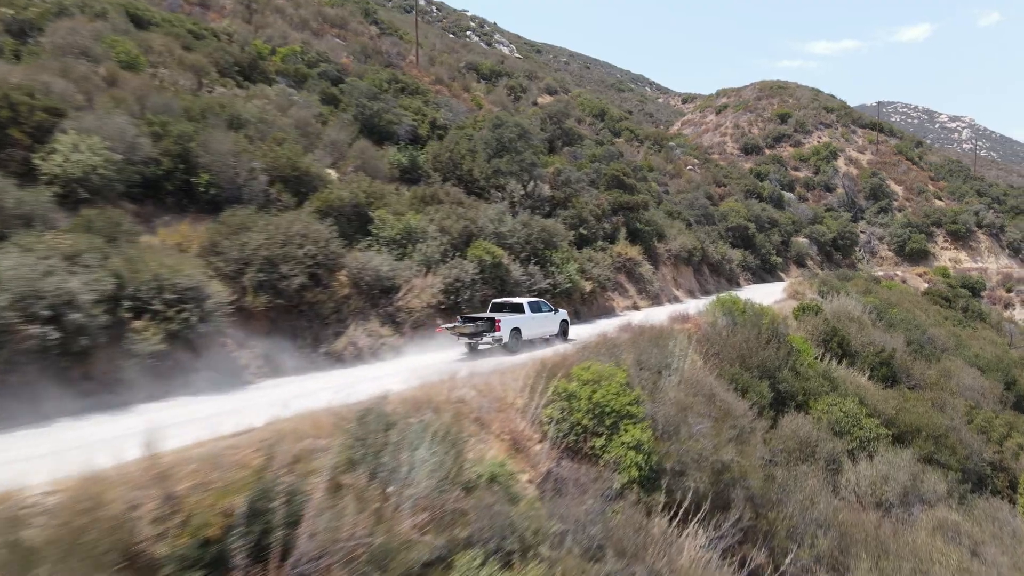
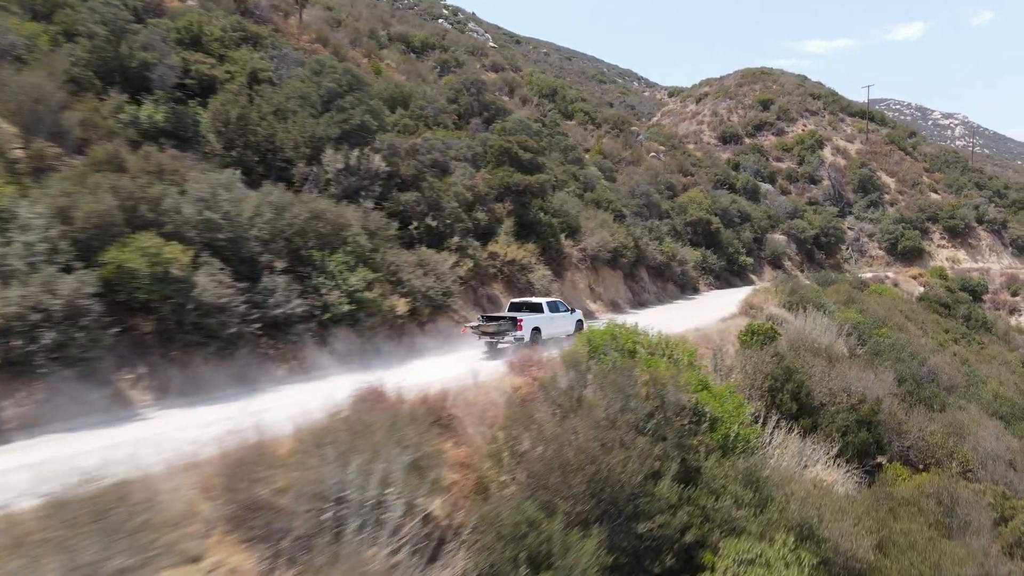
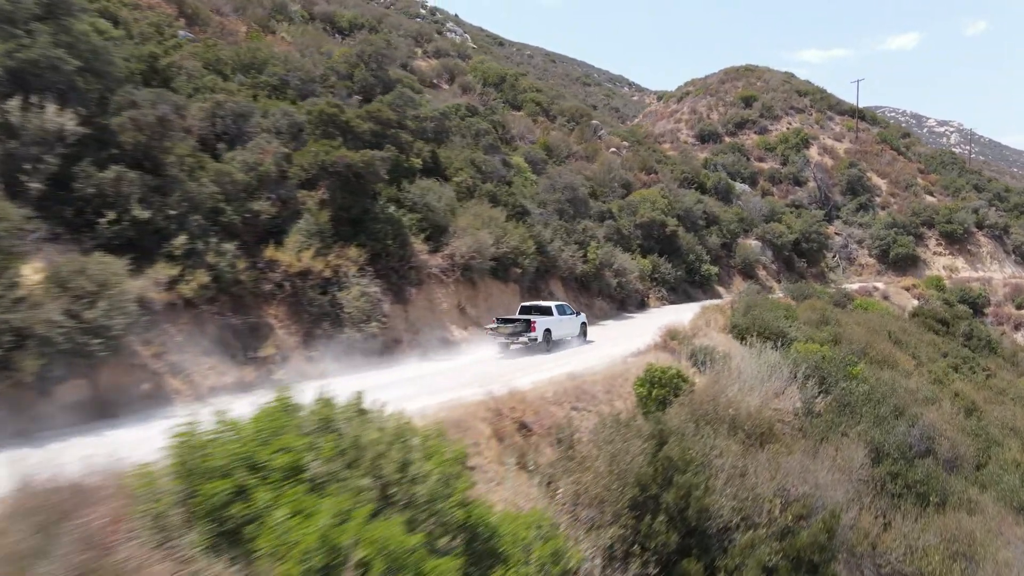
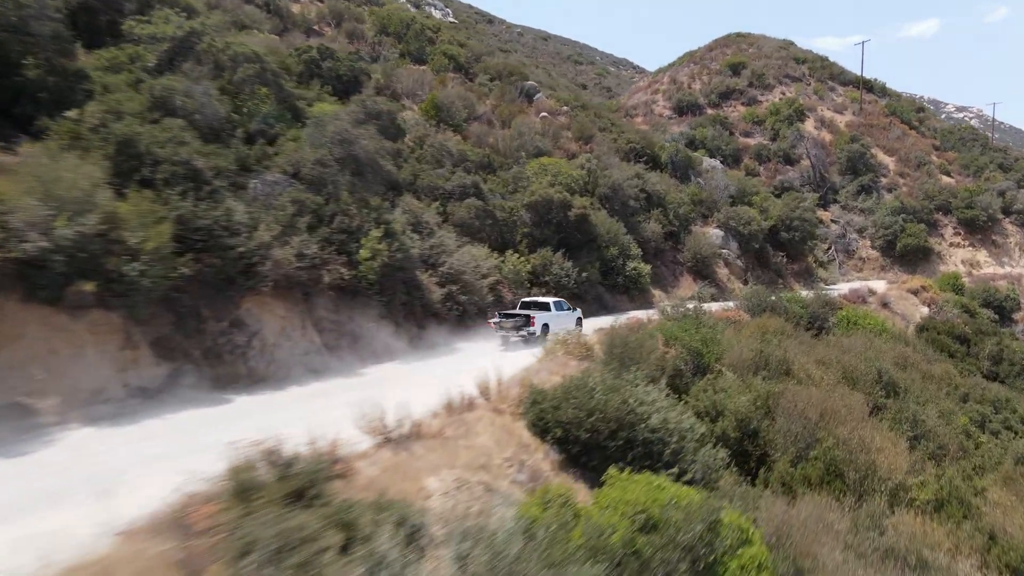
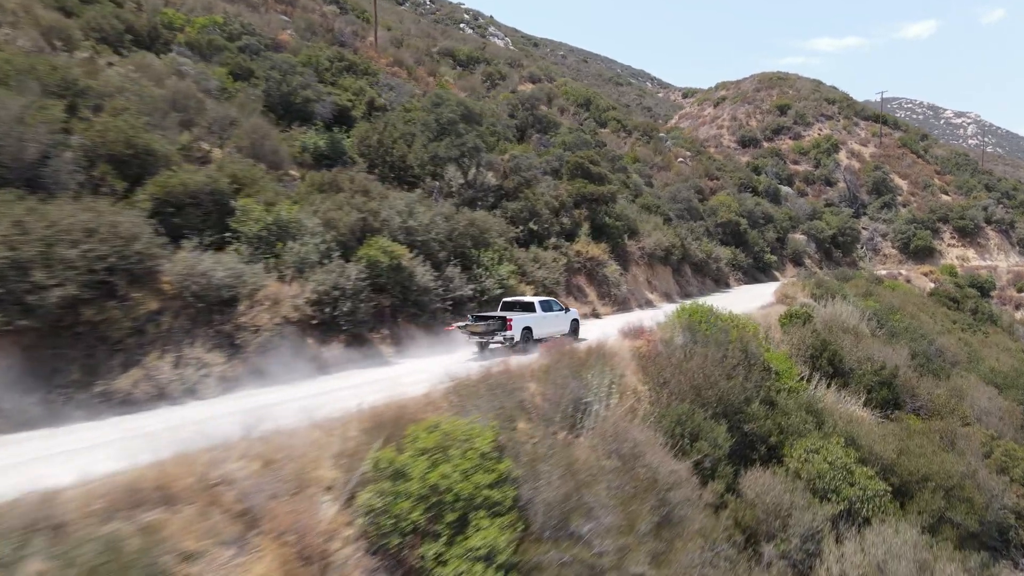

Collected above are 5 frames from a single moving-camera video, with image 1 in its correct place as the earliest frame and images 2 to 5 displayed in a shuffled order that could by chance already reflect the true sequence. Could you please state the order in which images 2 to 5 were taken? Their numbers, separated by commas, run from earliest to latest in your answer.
5, 2, 3, 4
